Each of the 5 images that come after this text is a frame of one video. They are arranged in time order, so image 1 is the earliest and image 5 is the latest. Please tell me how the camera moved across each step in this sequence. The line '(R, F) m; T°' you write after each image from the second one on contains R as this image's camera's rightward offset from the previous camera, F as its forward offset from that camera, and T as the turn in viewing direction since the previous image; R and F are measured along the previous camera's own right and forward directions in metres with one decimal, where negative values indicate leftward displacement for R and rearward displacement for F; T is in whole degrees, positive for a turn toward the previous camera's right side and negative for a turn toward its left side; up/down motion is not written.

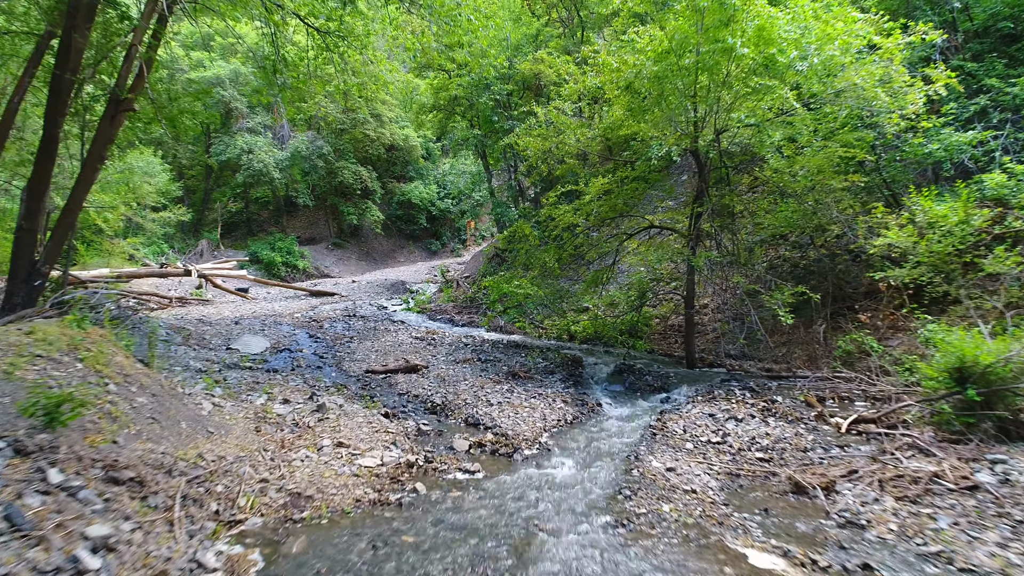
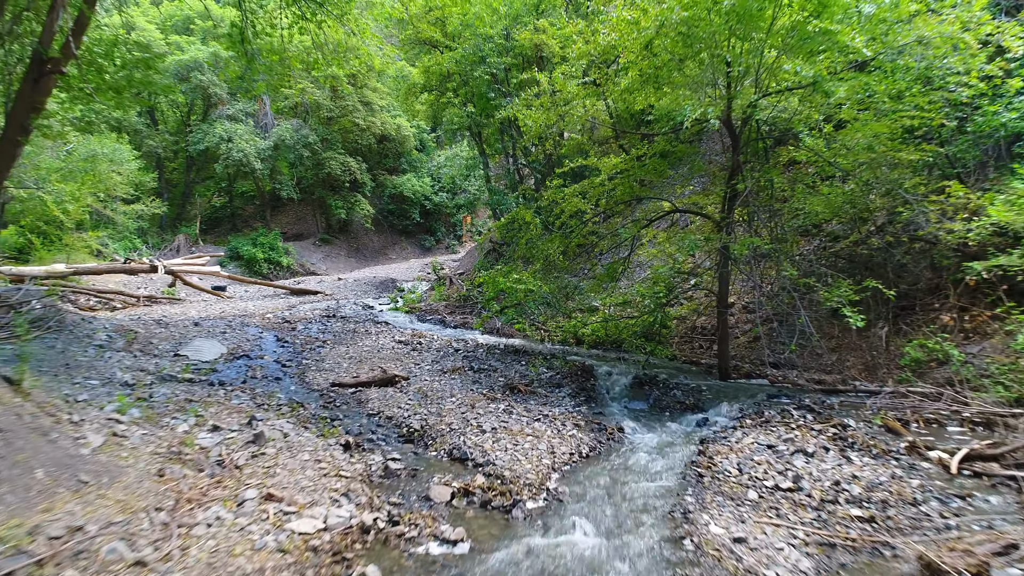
(0.0, +1.4) m; 0°
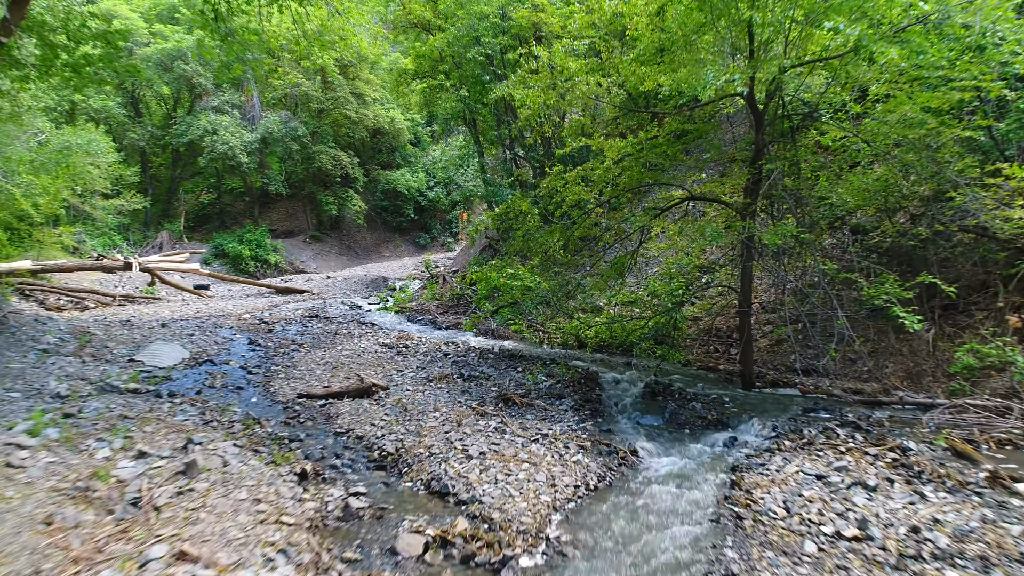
(0.0, +0.9) m; 0°
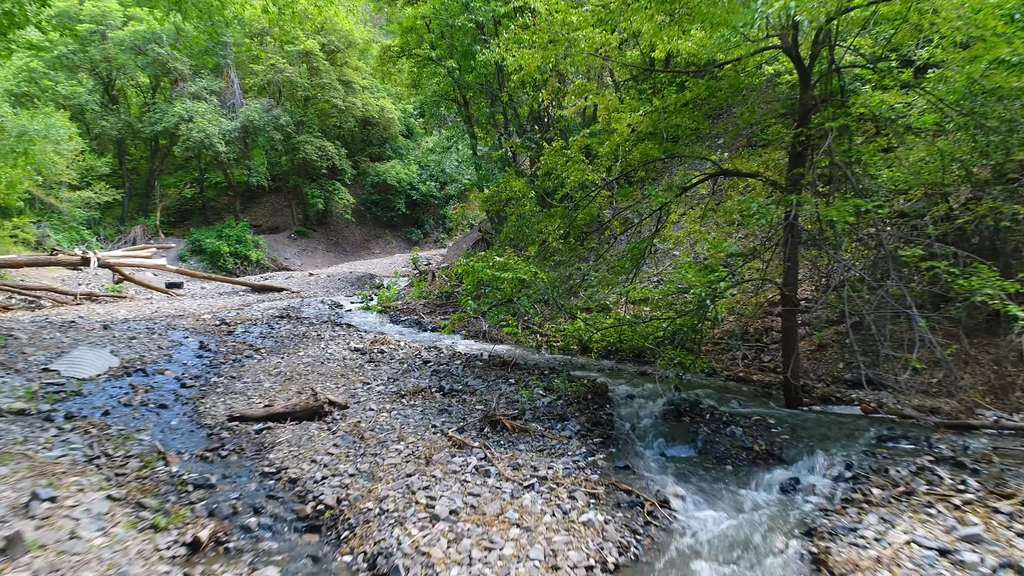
(+0.1, +1.2) m; 0°
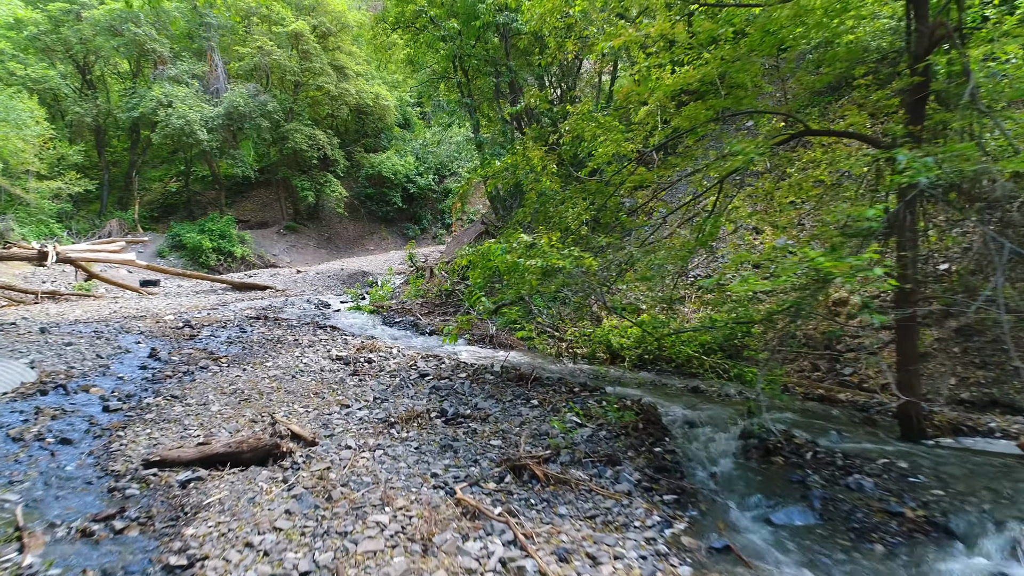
(-0.2, +1.3) m; 0°
